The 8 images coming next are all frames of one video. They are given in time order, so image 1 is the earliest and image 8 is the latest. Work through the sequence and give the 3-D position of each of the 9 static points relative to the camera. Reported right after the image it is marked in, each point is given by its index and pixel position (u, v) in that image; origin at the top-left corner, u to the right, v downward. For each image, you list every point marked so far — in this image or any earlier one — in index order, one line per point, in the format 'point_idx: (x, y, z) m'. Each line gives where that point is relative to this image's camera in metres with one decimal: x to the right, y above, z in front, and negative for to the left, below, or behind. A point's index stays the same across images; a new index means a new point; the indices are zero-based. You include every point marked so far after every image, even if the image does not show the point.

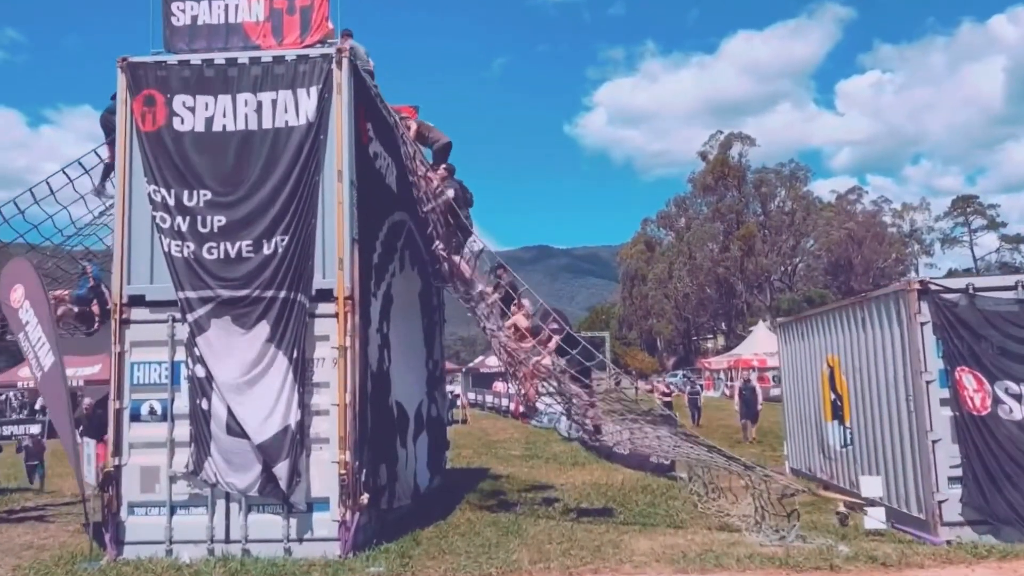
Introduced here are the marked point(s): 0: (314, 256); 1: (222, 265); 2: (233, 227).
0: (-1.9, +0.3, +8.4) m
1: (-2.7, +0.2, +8.4) m
2: (-2.6, +0.6, +8.4) m
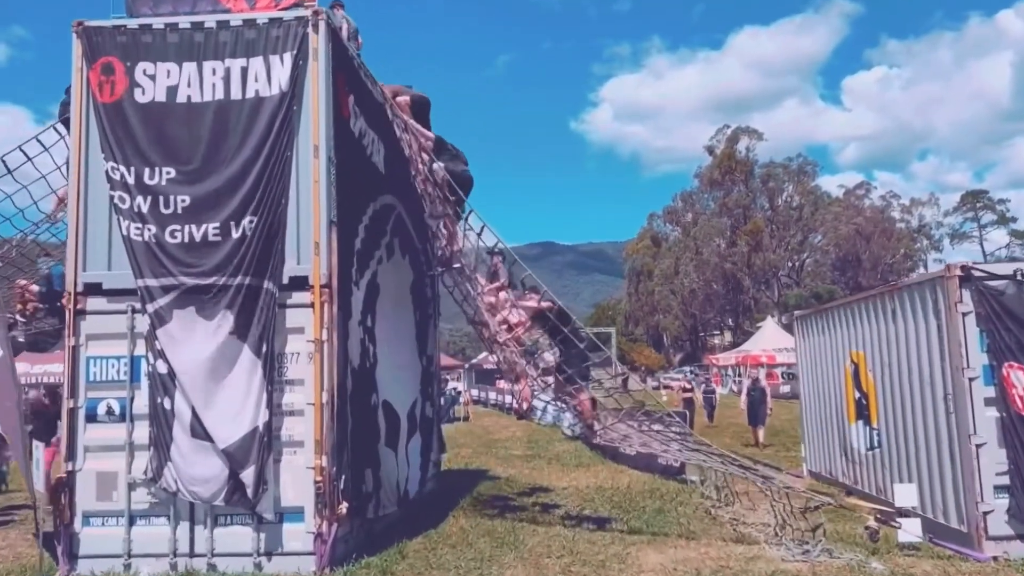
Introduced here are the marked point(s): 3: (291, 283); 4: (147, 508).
0: (-1.9, +0.4, +7.6) m
1: (-2.8, +0.3, +7.6) m
2: (-2.7, +0.7, +7.6) m
3: (-1.9, 0.0, +7.6) m
4: (-3.1, -1.8, +7.6) m
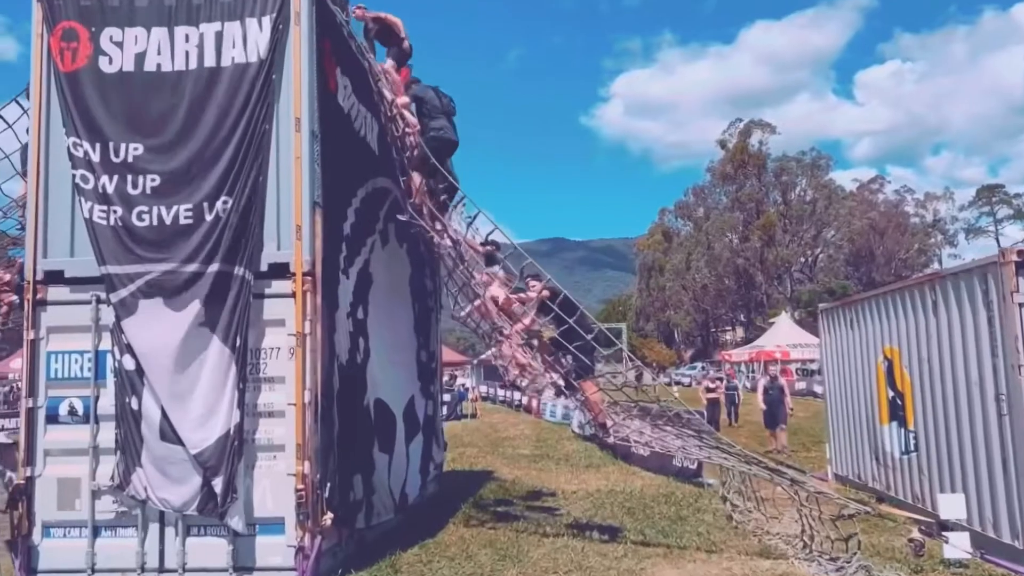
0: (-1.9, +0.5, +6.9) m
1: (-2.7, +0.4, +6.9) m
2: (-2.6, +0.8, +6.9) m
3: (-1.9, +0.1, +6.9) m
4: (-3.0, -1.8, +6.9) m
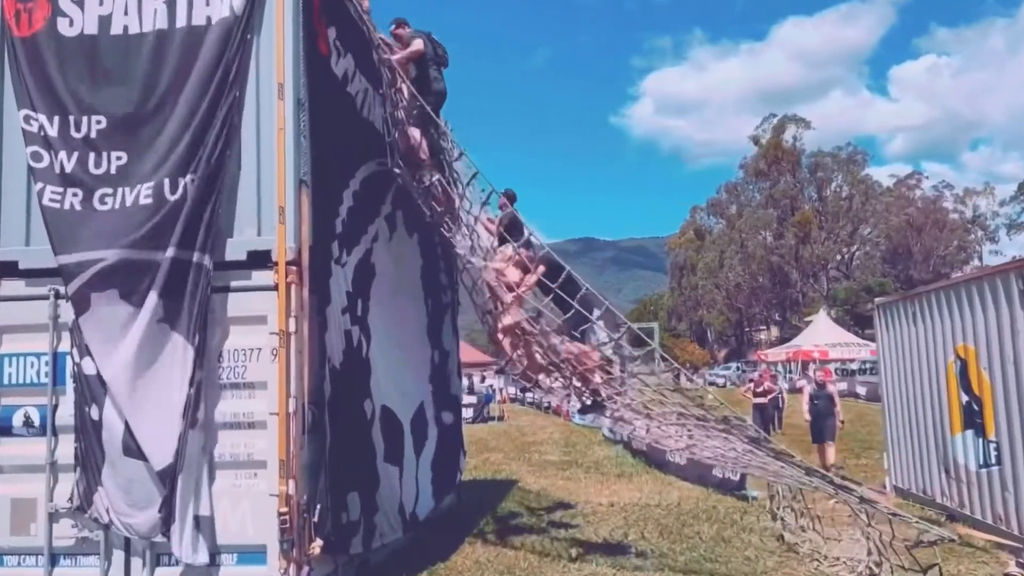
0: (-1.8, +0.6, +6.0) m
1: (-2.6, +0.5, +6.0) m
2: (-2.5, +0.8, +6.0) m
3: (-1.7, +0.2, +6.0) m
4: (-2.9, -1.7, +6.0) m
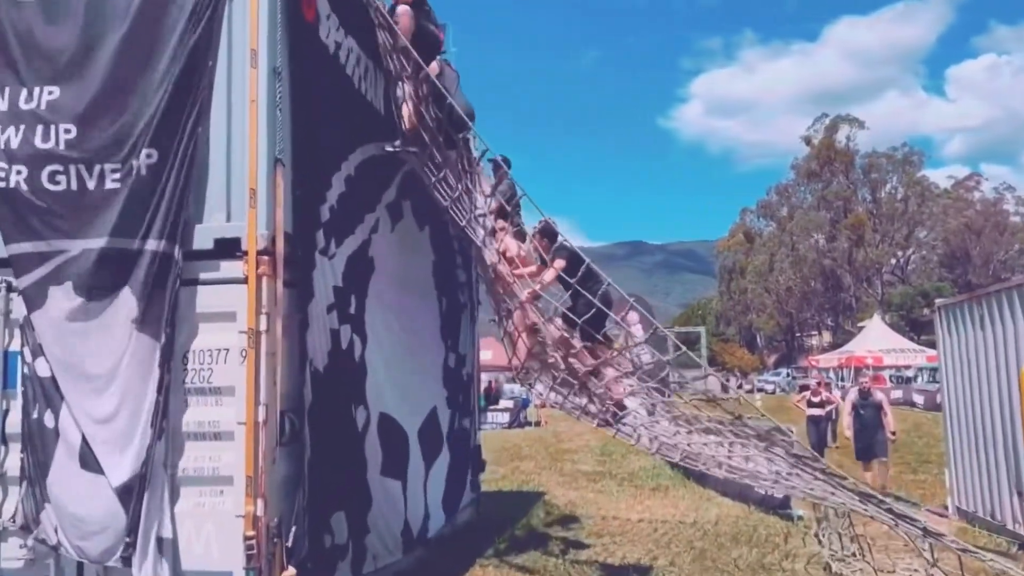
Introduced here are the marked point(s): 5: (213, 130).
0: (-1.8, +0.6, +5.3) m
1: (-2.6, +0.5, +5.4) m
2: (-2.5, +0.9, +5.4) m
3: (-1.7, +0.2, +5.3) m
4: (-2.9, -1.7, +5.4) m
5: (-1.8, +0.9, +5.3) m
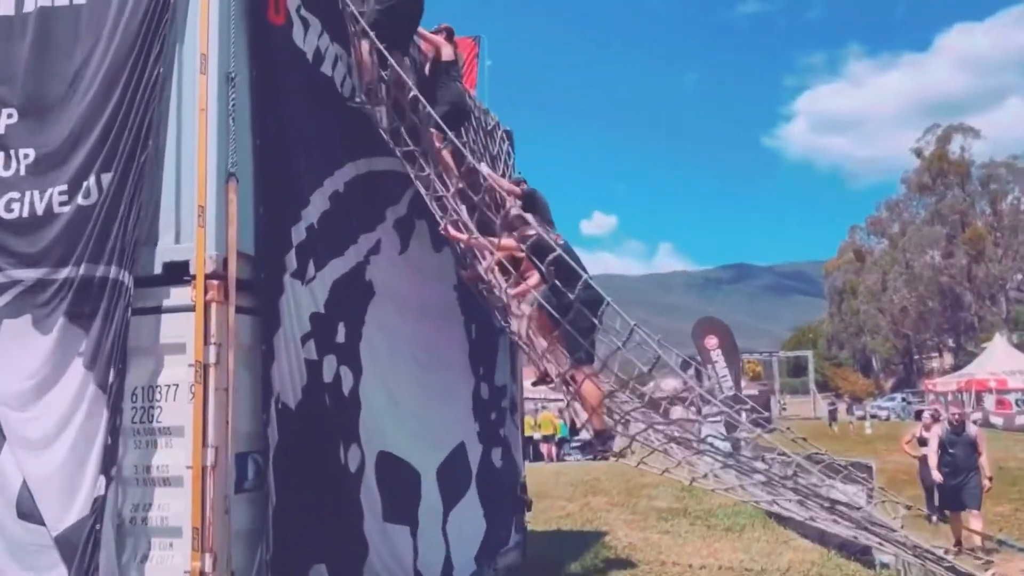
0: (-1.9, +0.4, +4.8) m
1: (-2.7, +0.3, +5.0) m
2: (-2.6, +0.7, +5.0) m
3: (-1.8, +0.1, +4.8) m
4: (-3.0, -1.8, +4.9) m
5: (-1.9, +0.8, +4.9) m
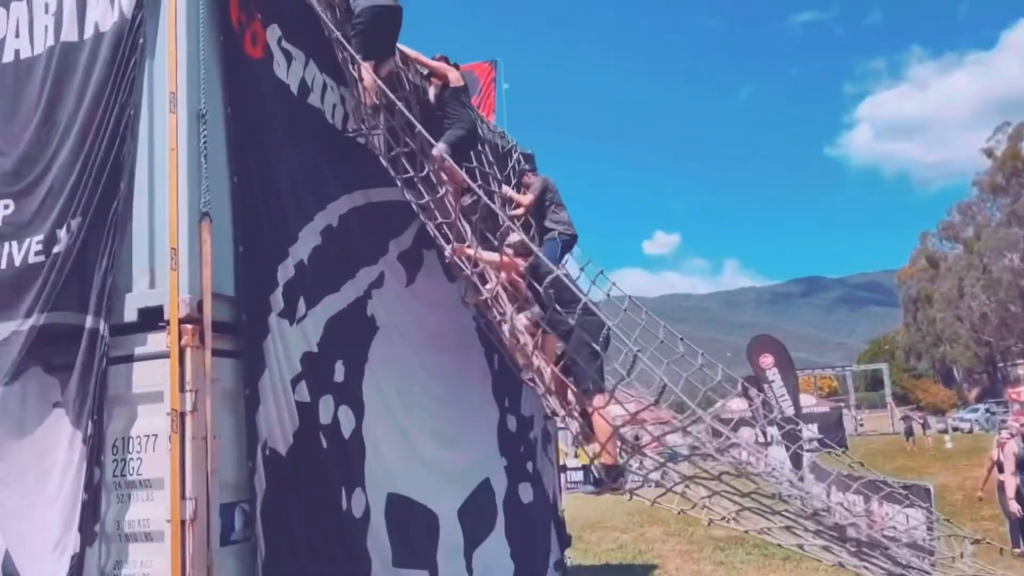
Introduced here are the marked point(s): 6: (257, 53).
0: (-2.0, +0.2, +4.7) m
1: (-2.8, 0.0, +4.9) m
2: (-2.7, +0.4, +4.9) m
3: (-1.9, -0.2, +4.6) m
4: (-2.9, -2.1, +4.8) m
5: (-2.0, +0.5, +4.7) m
6: (-1.5, +1.4, +5.3) m
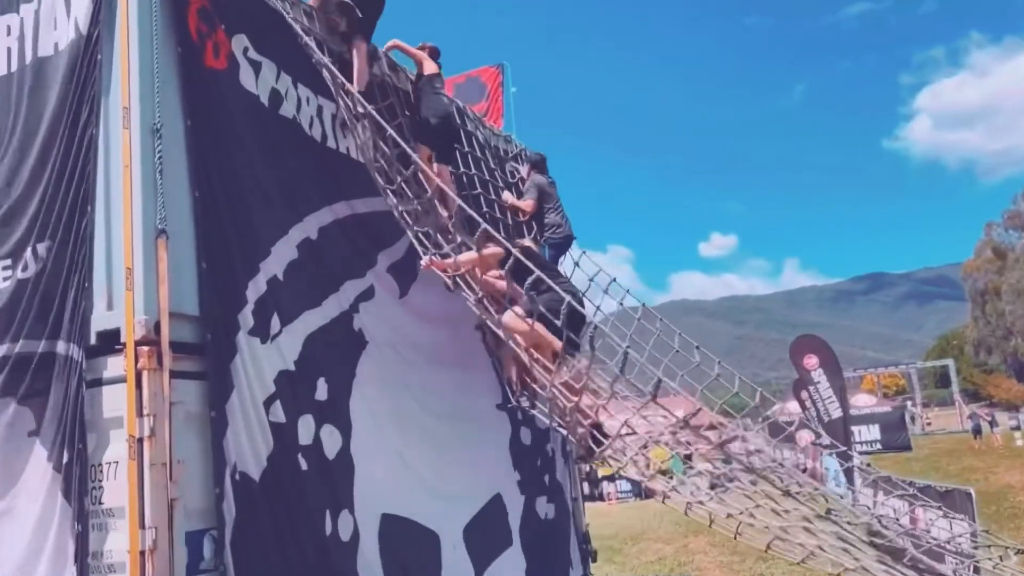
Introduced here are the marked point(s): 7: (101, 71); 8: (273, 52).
0: (-2.1, +0.1, +4.6) m
1: (-2.9, -0.1, +4.8) m
2: (-2.8, +0.2, +4.8) m
3: (-2.0, -0.3, +4.5) m
4: (-3.0, -2.3, +4.7) m
5: (-2.1, +0.4, +4.6) m
6: (-1.7, +1.3, +5.1) m
7: (-2.1, +1.1, +4.7) m
8: (-1.5, +1.5, +5.6) m
